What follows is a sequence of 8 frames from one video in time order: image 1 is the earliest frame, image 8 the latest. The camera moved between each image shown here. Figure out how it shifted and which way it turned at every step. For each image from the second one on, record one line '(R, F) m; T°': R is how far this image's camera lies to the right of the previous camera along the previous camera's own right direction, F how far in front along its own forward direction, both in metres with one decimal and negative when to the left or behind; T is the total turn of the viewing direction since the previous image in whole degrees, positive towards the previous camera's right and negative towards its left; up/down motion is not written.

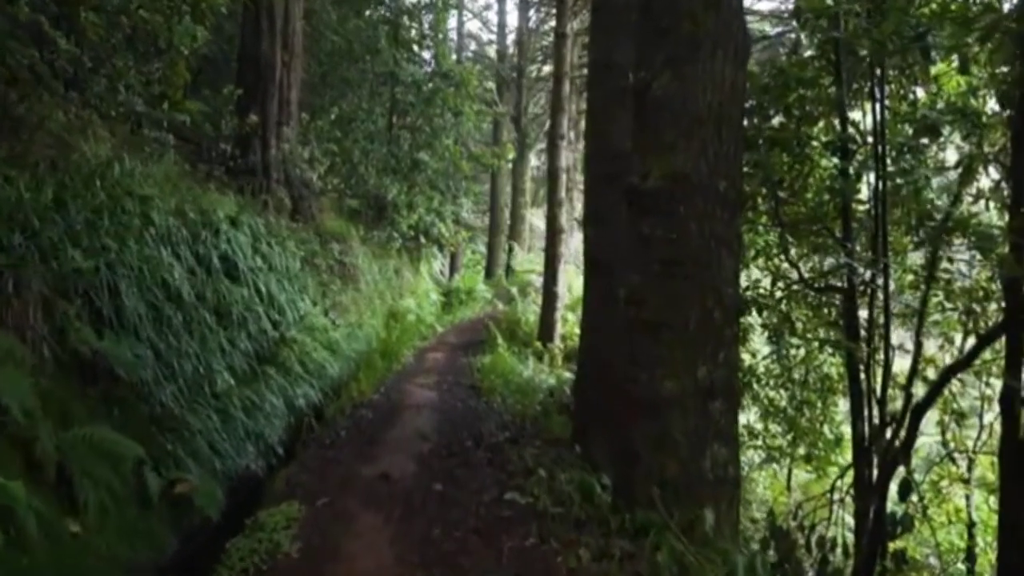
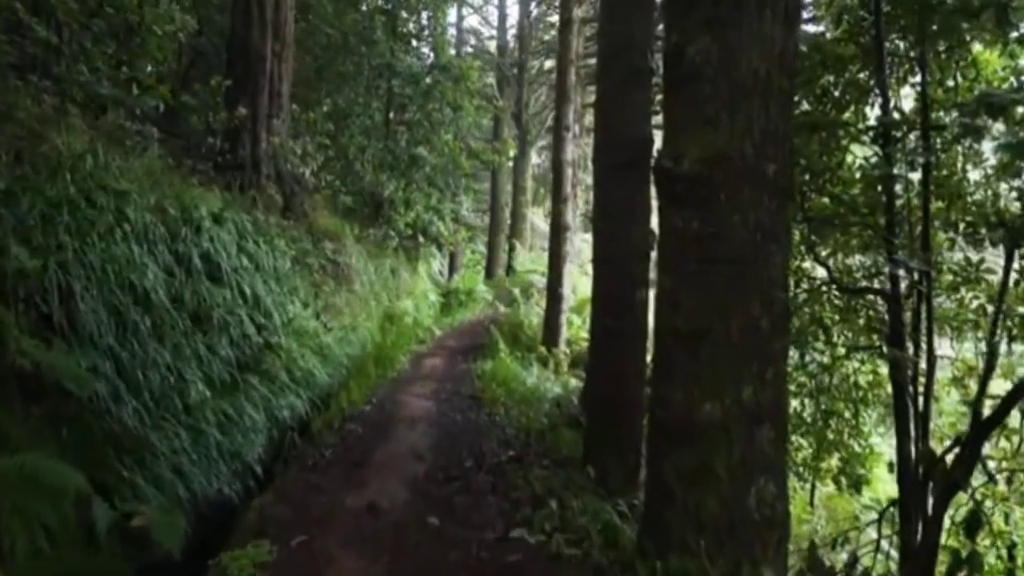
(0.0, +0.7) m; 0°
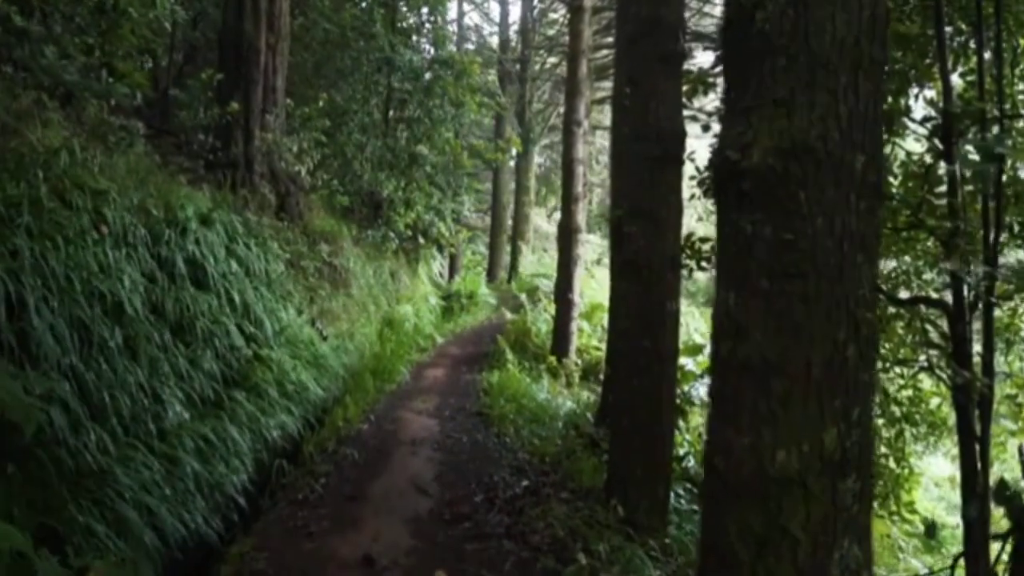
(-0.1, +0.7) m; 0°
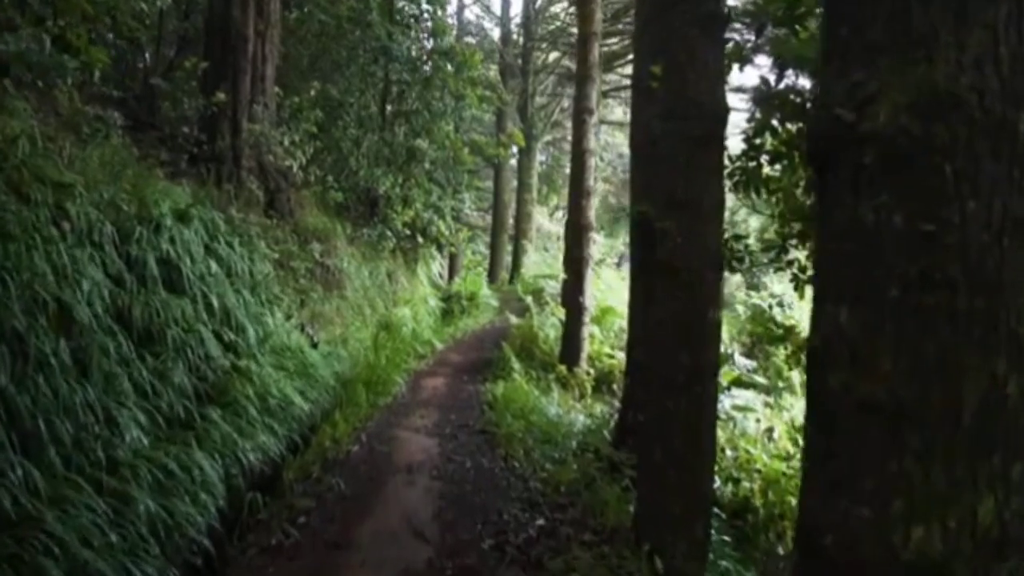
(-0.1, +0.8) m; 0°
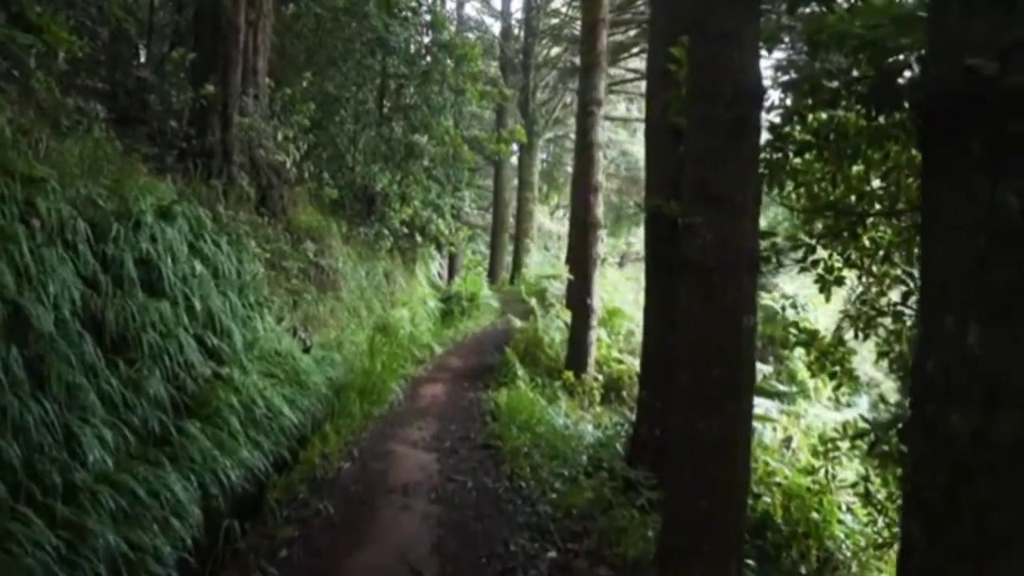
(0.0, +0.5) m; 0°
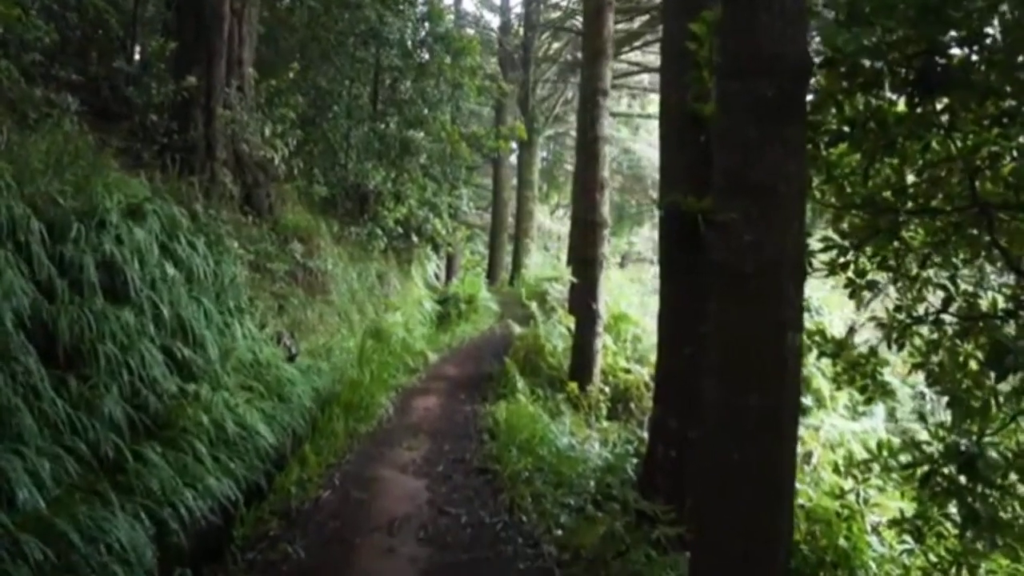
(0.0, +0.6) m; 0°
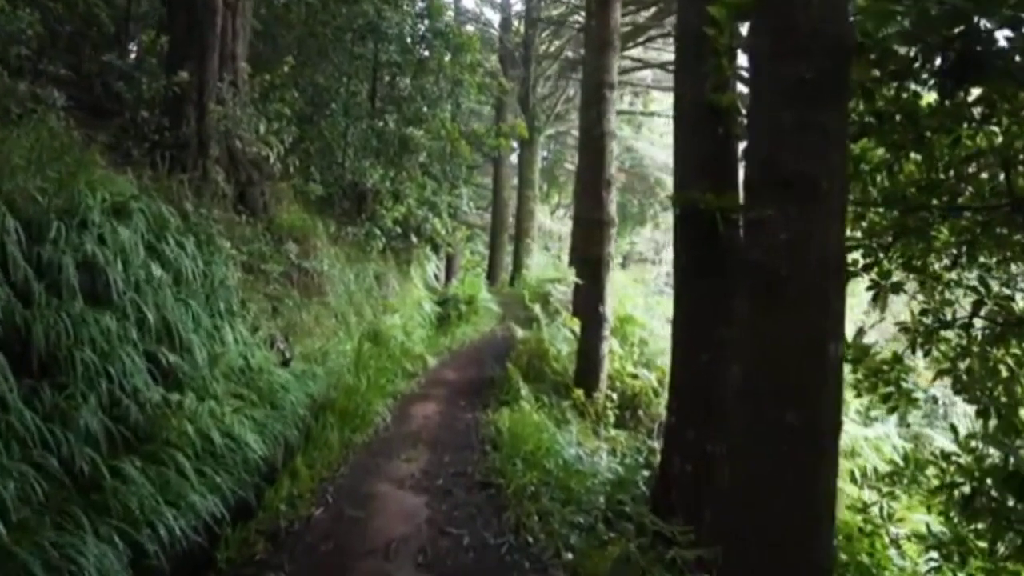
(0.0, +0.3) m; 0°
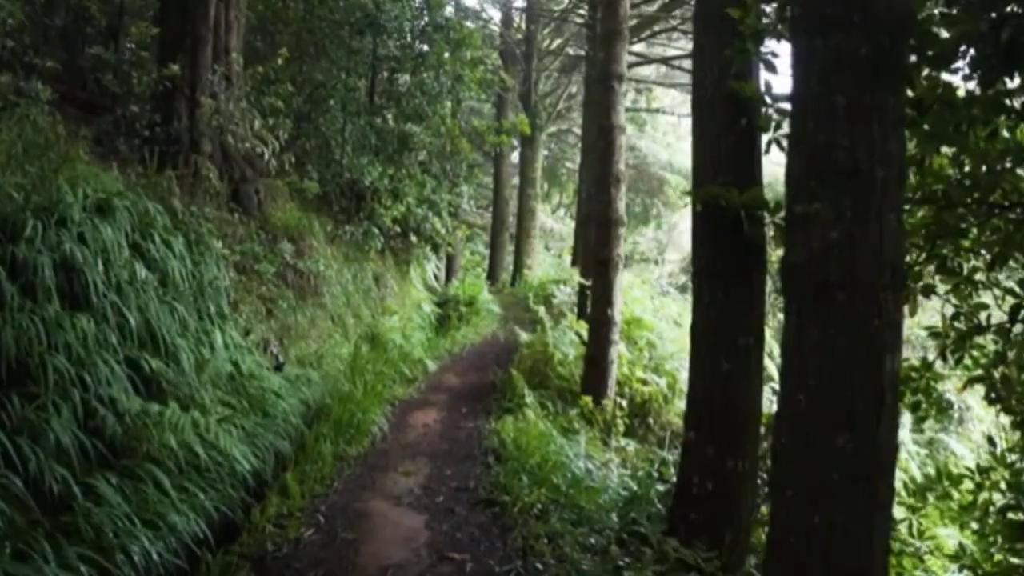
(0.0, +0.4) m; 0°
